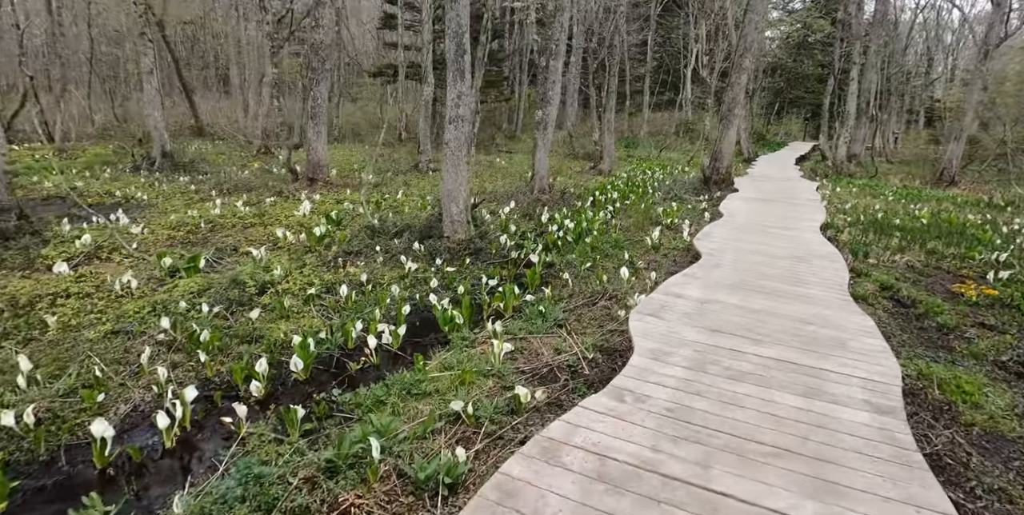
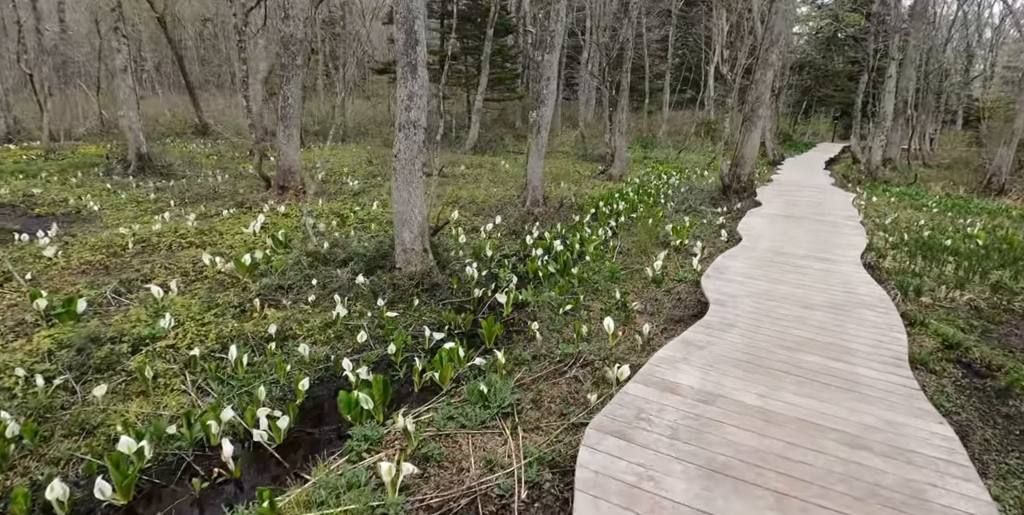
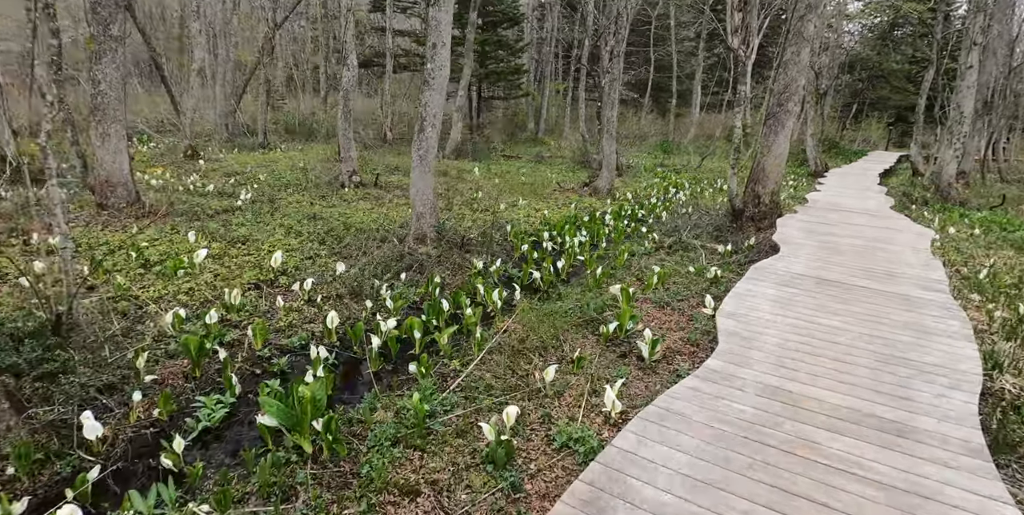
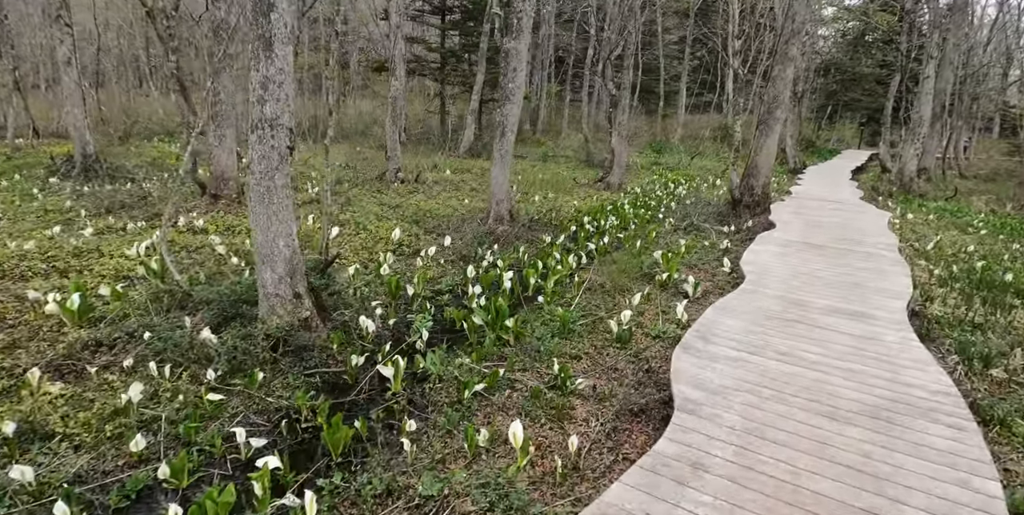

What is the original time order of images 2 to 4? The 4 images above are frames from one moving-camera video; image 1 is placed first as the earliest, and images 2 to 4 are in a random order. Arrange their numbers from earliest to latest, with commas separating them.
2, 4, 3
